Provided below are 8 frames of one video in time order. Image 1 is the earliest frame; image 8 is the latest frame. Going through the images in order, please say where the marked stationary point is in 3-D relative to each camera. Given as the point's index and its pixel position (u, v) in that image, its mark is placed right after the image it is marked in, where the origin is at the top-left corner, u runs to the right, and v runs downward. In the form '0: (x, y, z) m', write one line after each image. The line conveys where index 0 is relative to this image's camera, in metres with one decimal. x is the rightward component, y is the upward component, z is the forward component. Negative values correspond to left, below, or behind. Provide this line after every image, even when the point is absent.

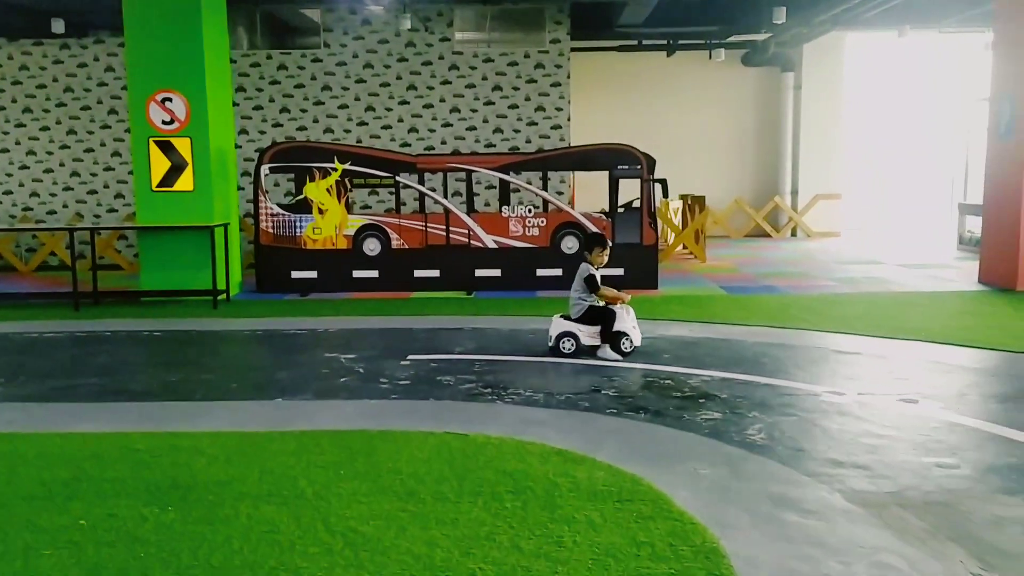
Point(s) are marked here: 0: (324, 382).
0: (-1.1, -0.6, +5.3) m
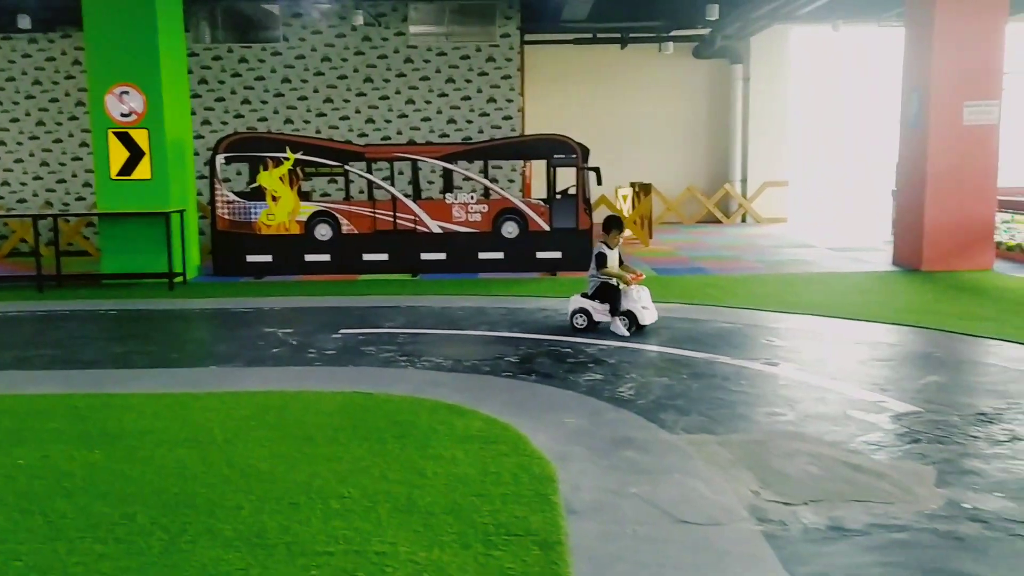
0: (-1.7, -0.4, +5.9) m
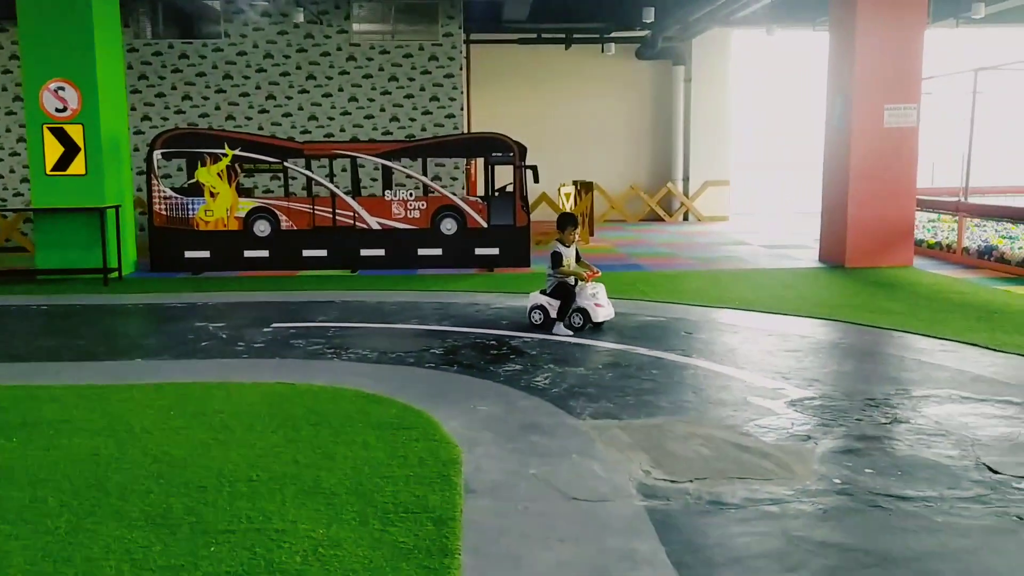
0: (-2.1, -0.4, +5.9) m
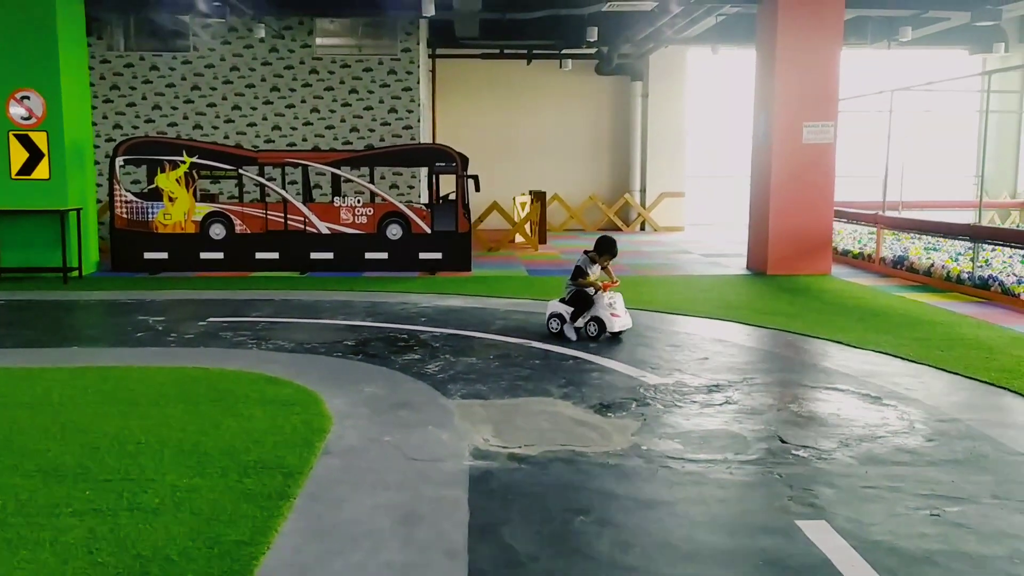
0: (-2.8, -0.3, +6.4) m
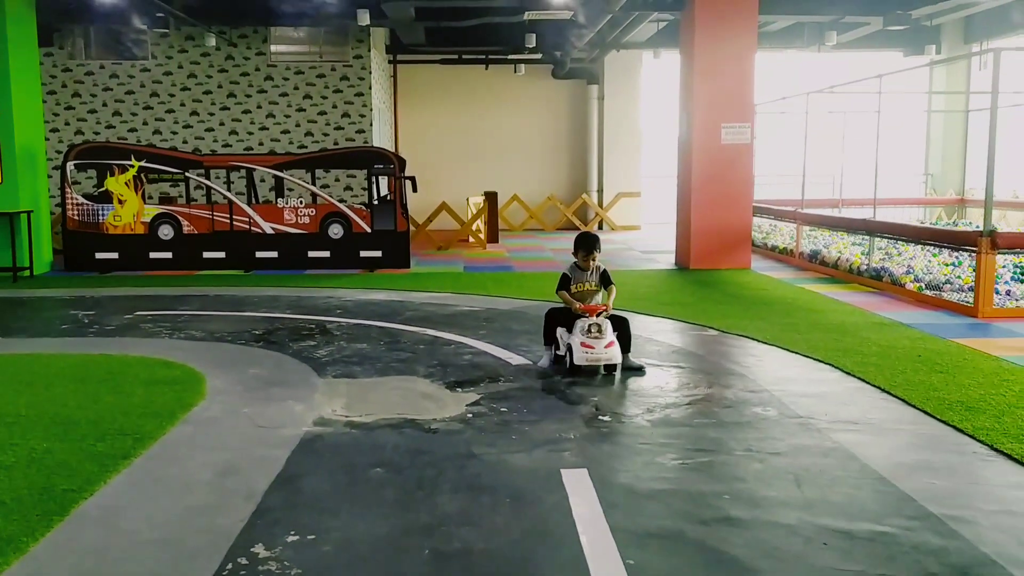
0: (-3.6, -0.3, +6.9) m
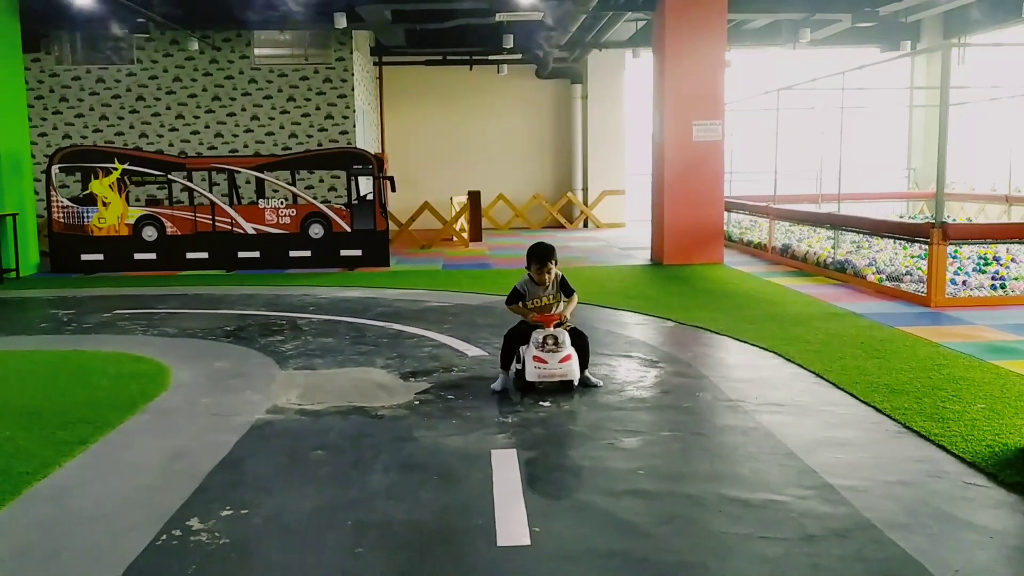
0: (-3.8, -0.3, +7.1) m
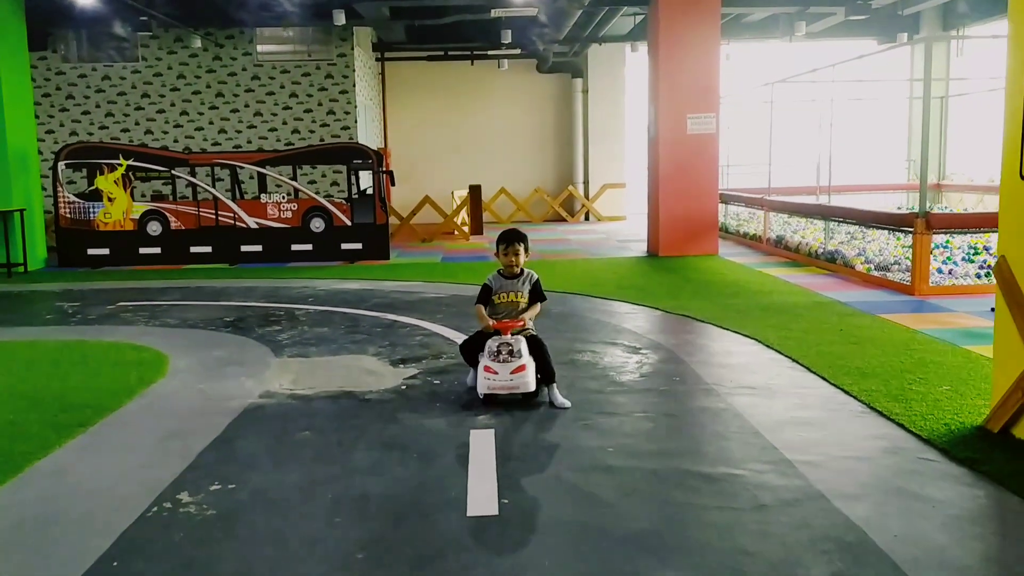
0: (-3.9, -0.2, +7.3) m
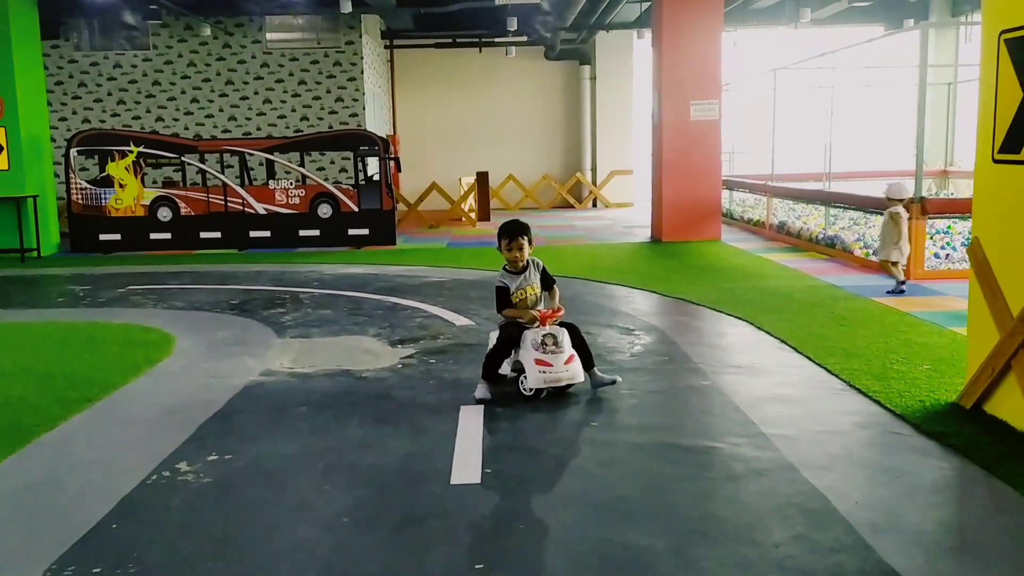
0: (-3.9, -0.1, +7.5) m
